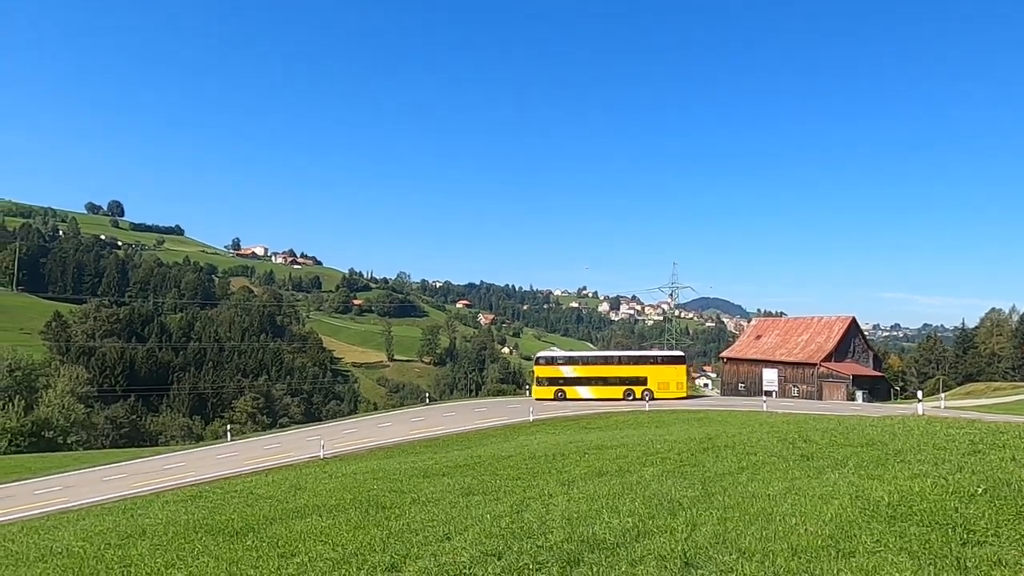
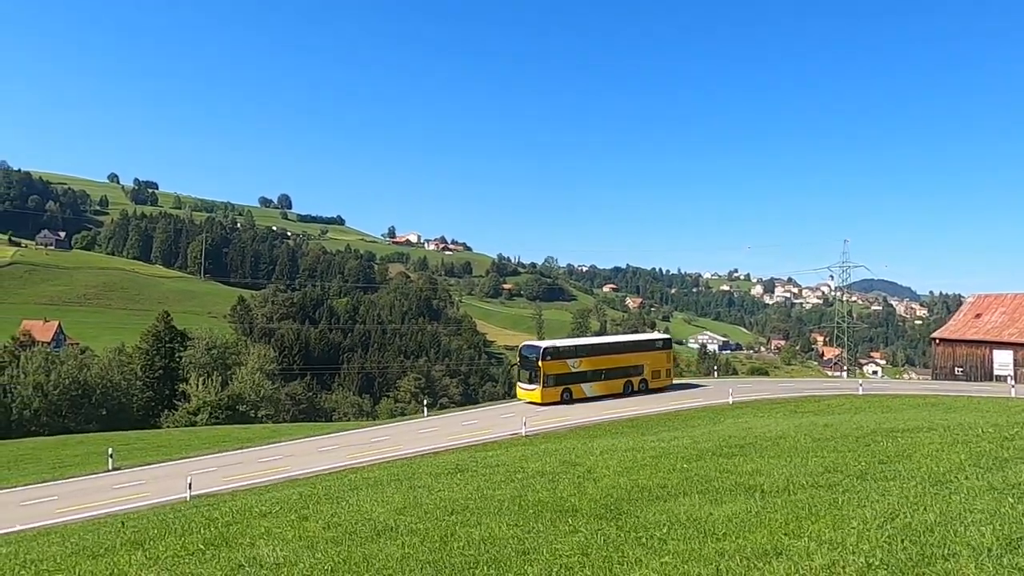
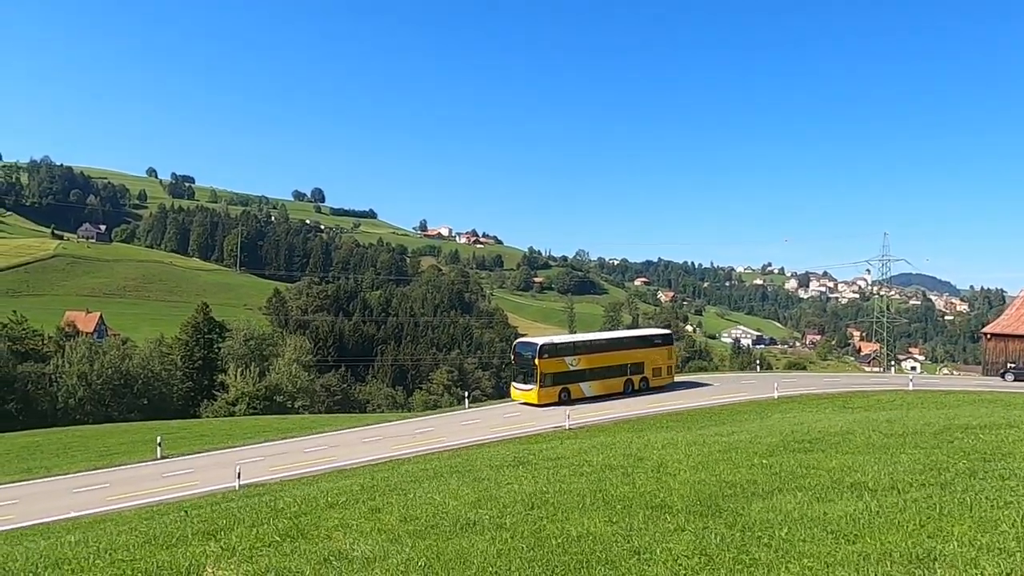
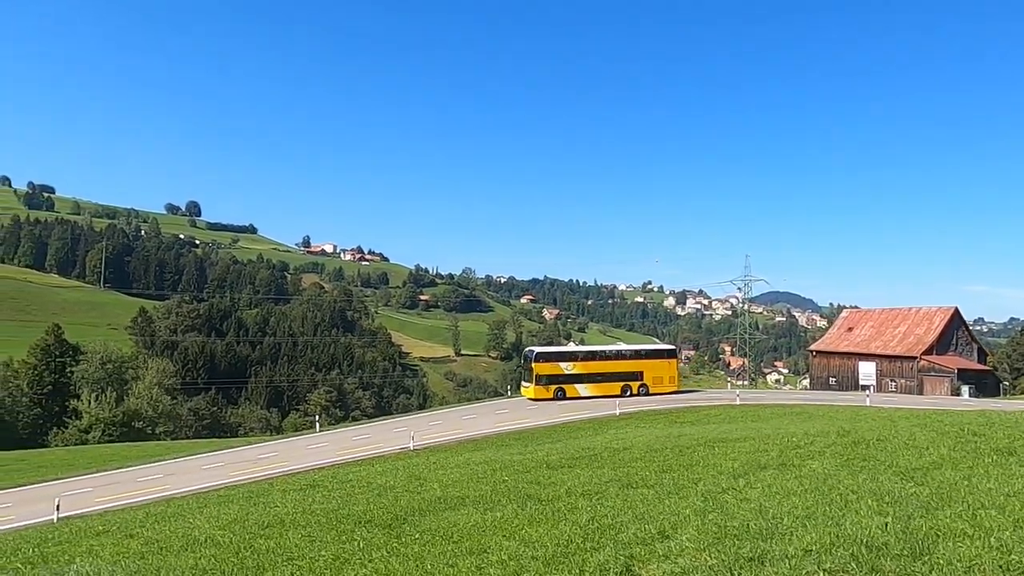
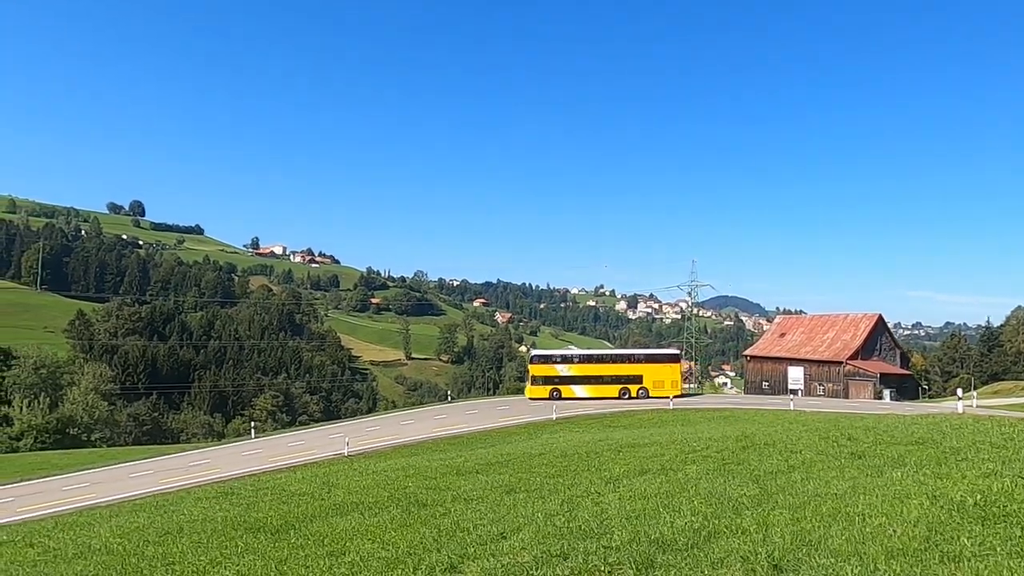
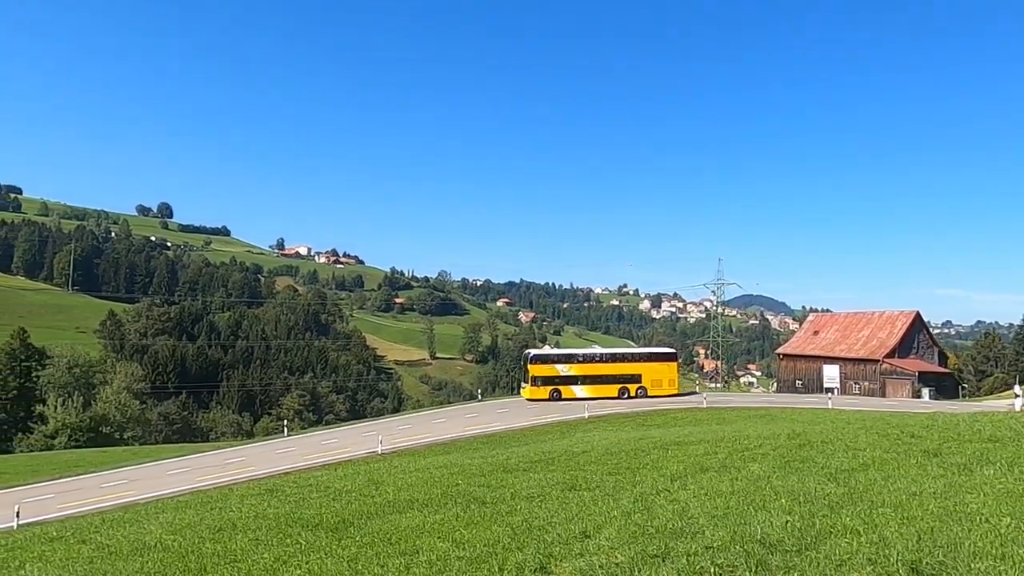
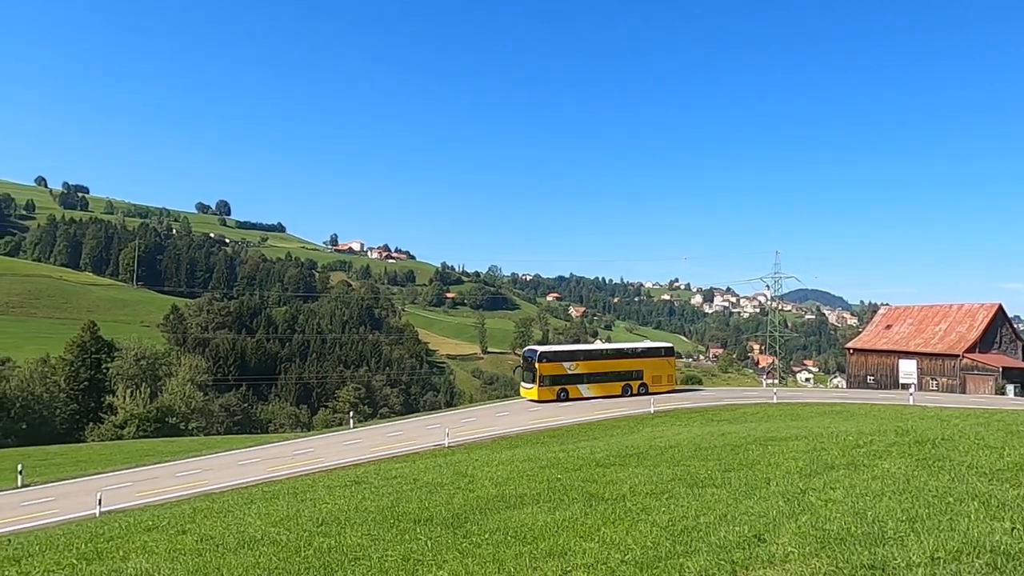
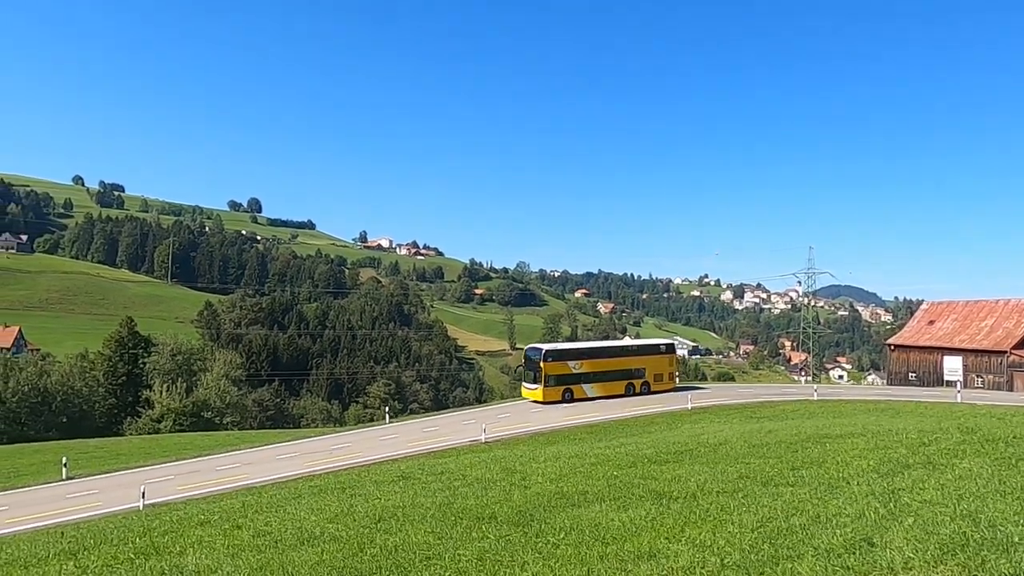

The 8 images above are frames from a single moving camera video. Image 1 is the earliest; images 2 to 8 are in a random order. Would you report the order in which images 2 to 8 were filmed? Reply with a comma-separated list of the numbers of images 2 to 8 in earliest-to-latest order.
5, 6, 4, 7, 8, 2, 3
